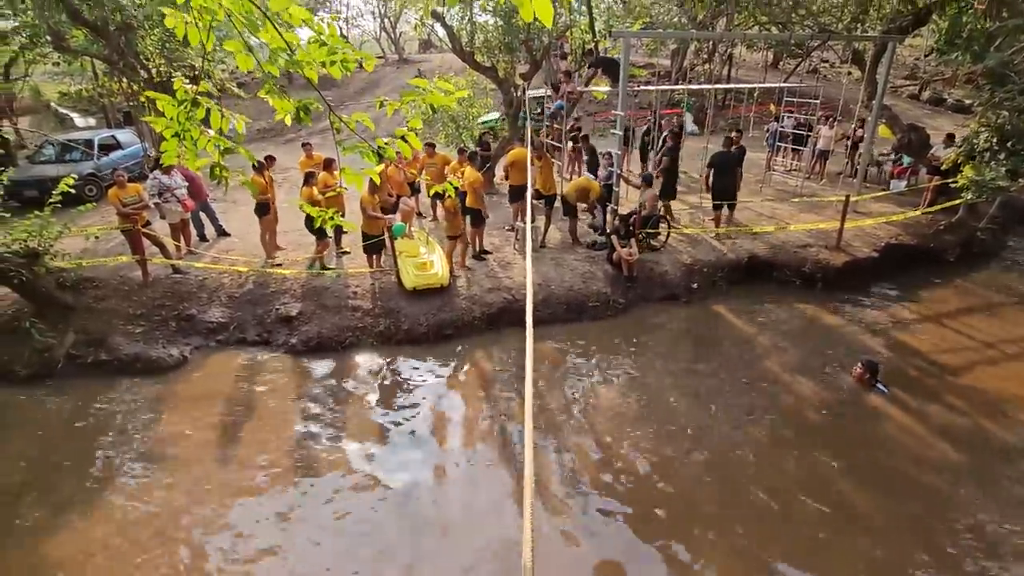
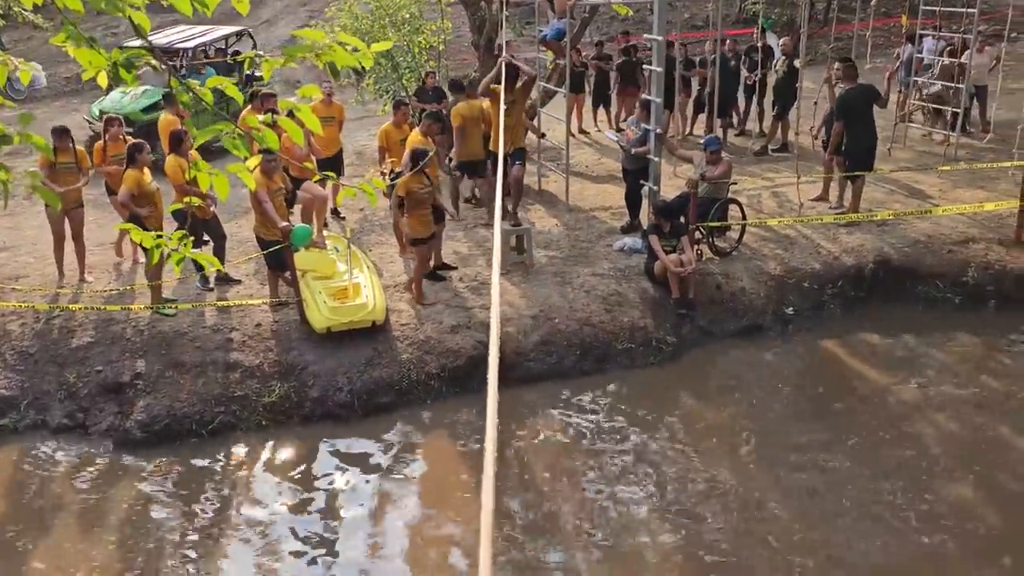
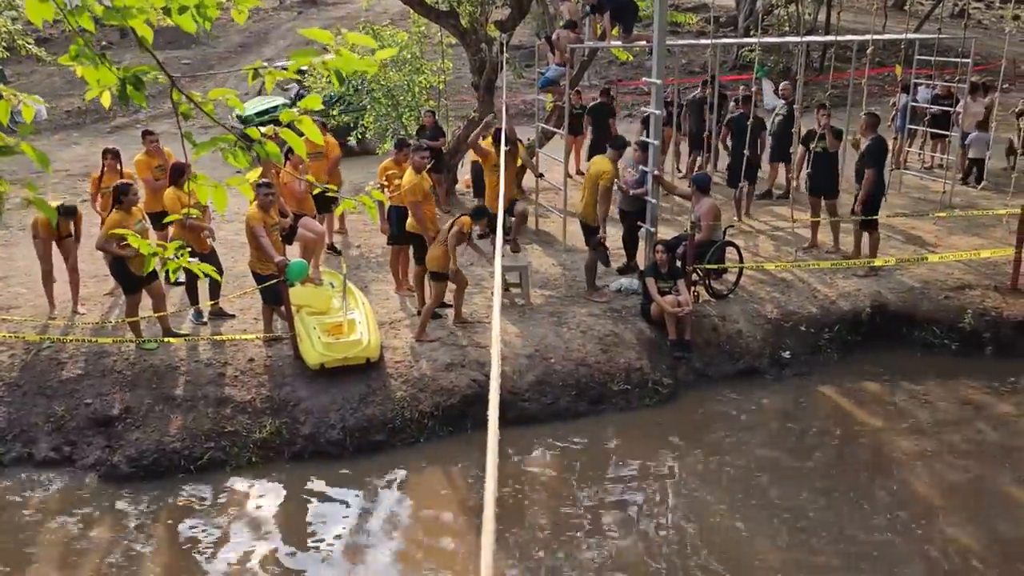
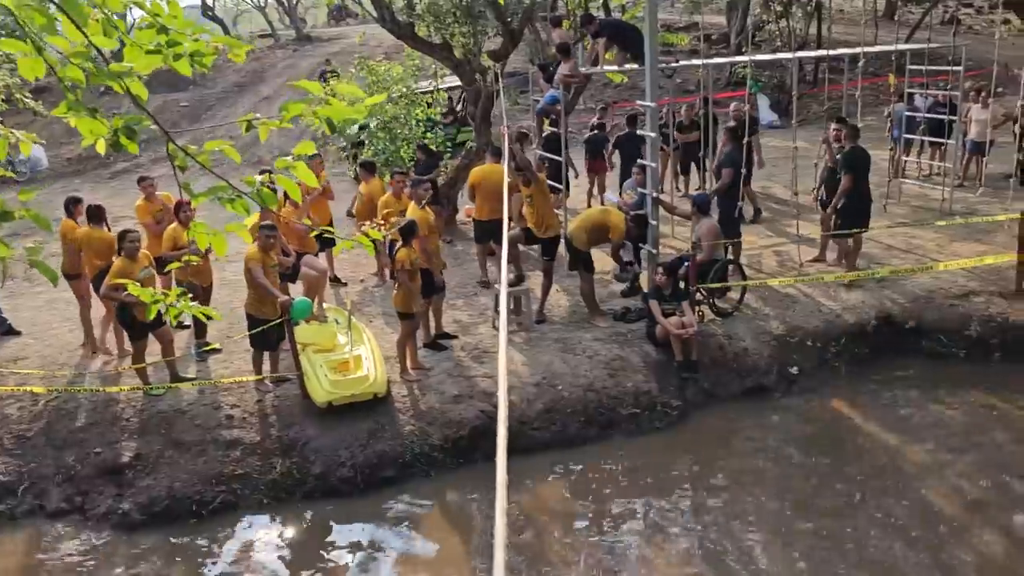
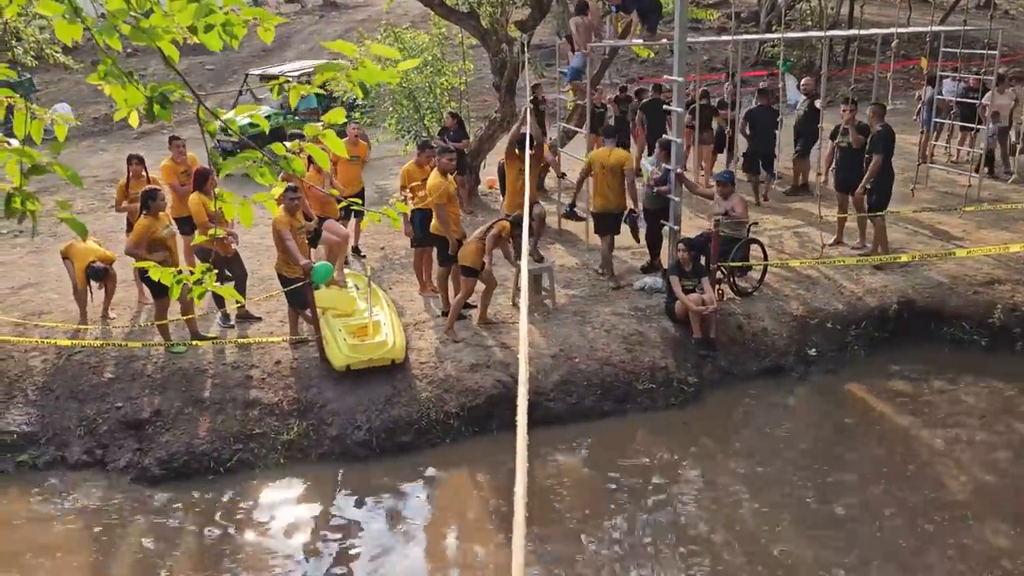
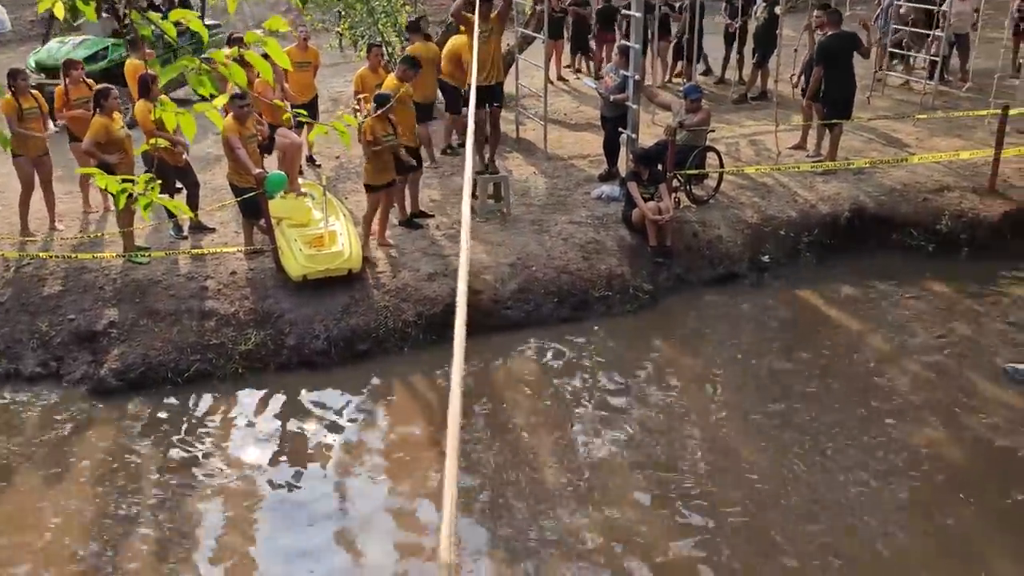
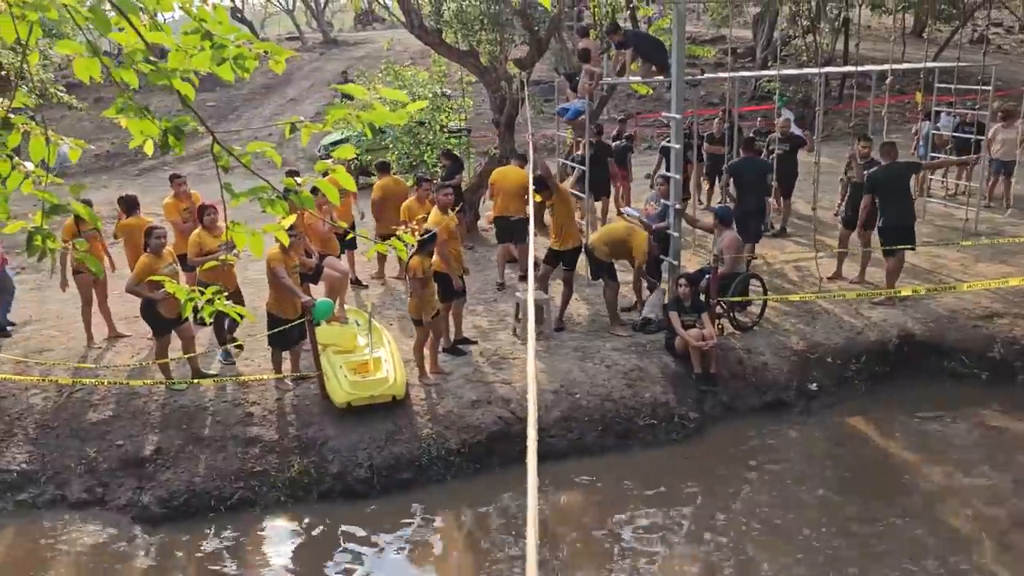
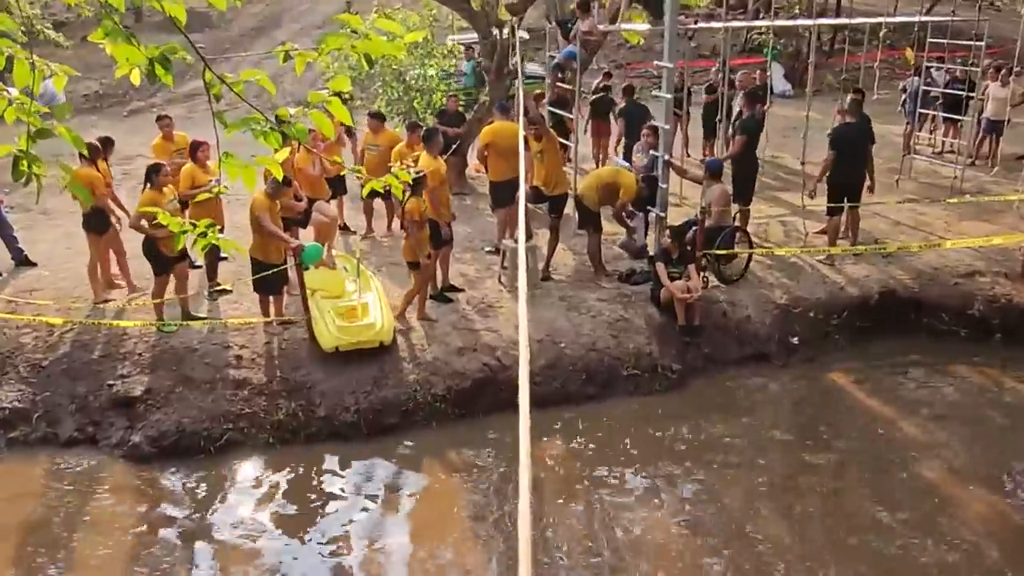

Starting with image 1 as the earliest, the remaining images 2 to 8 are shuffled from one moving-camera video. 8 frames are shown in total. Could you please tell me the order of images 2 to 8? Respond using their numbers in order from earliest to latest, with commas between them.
8, 4, 7, 3, 5, 2, 6
